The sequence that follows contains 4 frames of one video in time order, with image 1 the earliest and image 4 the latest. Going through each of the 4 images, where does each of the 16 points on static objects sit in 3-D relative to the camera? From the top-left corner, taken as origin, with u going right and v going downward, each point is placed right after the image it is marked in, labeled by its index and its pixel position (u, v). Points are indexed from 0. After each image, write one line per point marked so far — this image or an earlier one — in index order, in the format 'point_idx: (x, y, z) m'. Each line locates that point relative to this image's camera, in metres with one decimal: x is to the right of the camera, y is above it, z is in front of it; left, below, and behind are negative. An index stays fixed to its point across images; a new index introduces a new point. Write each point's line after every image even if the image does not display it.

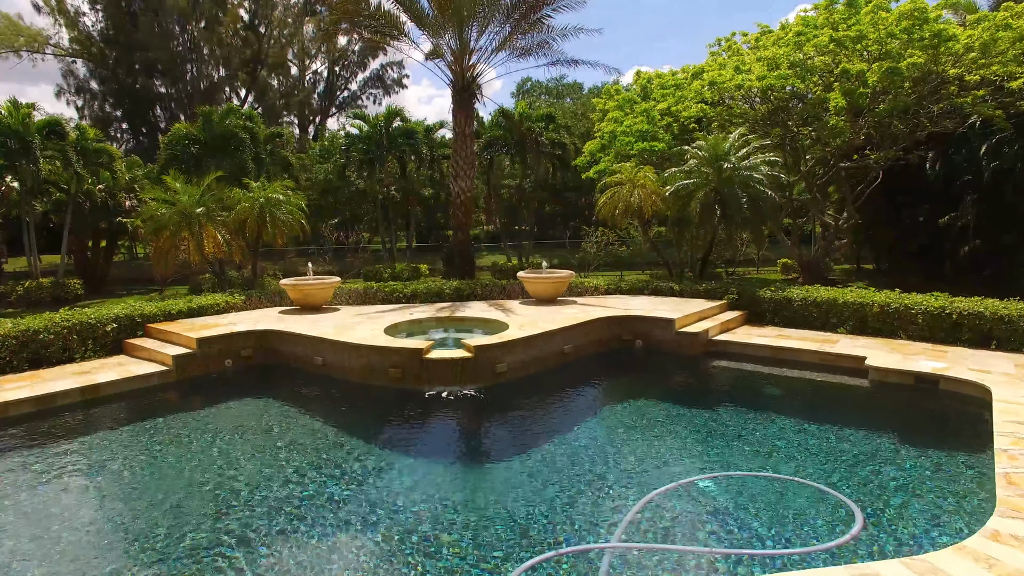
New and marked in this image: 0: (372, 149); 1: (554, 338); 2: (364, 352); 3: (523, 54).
0: (-10.9, +10.8, +19.7) m
1: (+1.5, -1.8, +9.1) m
2: (-4.8, -2.1, +8.3) m
3: (+0.7, +14.7, +15.9) m
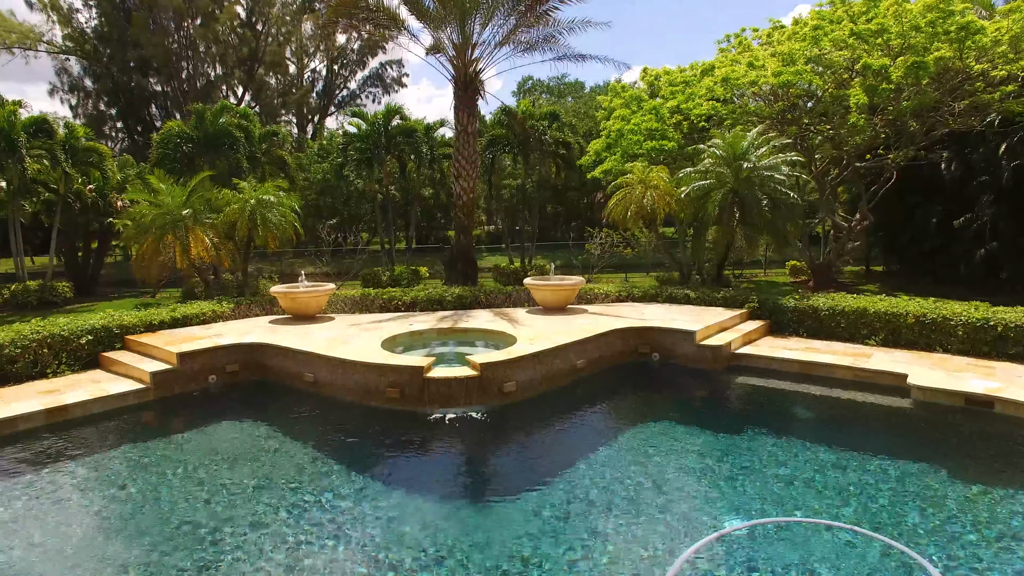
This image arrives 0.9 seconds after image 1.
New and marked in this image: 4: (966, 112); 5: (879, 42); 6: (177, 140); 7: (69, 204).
0: (-10.7, +10.5, +19.0) m
1: (+1.8, -2.2, +8.5) m
2: (-4.6, -2.4, +7.6) m
3: (+0.9, +14.4, +15.2) m
4: (+28.4, +11.0, +15.8) m
5: (+20.6, +13.9, +14.2) m
6: (-24.4, +10.7, +18.3) m
7: (-34.2, +6.5, +19.5) m
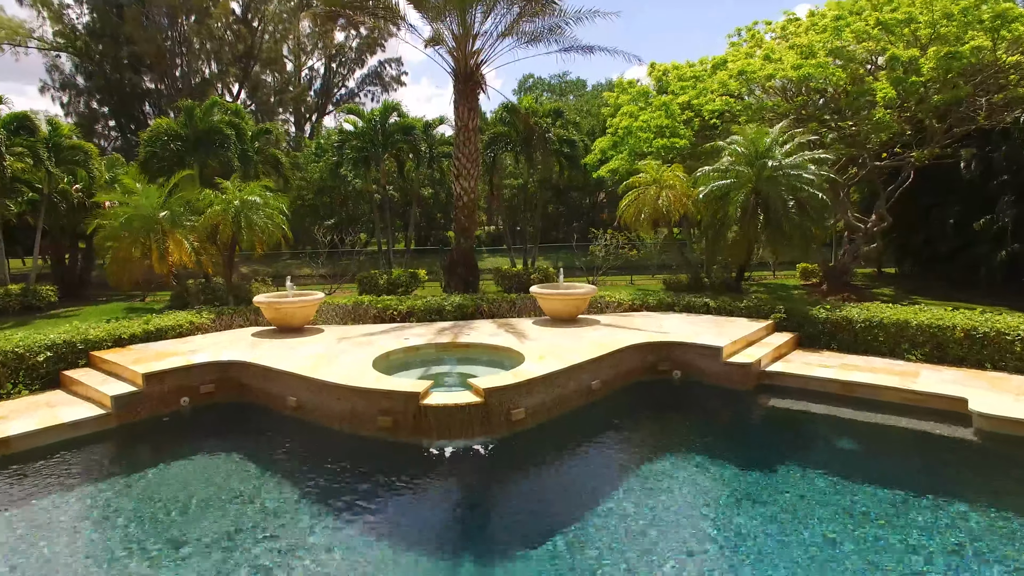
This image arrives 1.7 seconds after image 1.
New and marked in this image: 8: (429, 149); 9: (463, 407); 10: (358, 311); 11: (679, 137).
0: (-10.5, +10.2, +18.2) m
1: (+2.0, -2.5, +7.6) m
2: (-4.4, -2.8, +6.7) m
3: (+1.1, +14.1, +14.3) m
4: (+28.6, +10.7, +14.9) m
5: (+20.8, +13.5, +13.4) m
6: (-24.2, +10.4, +17.4) m
7: (-34.0, +6.1, +18.6) m
8: (-6.4, +10.5, +19.0) m
9: (-1.2, -2.9, +6.3) m
10: (-6.5, -1.0, +10.7) m
11: (+11.3, +10.3, +17.1) m
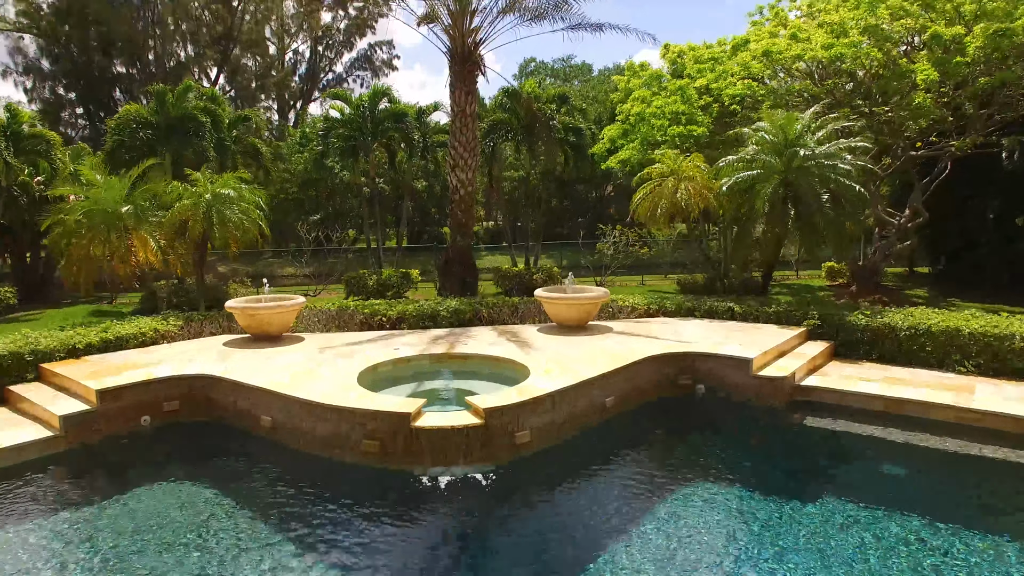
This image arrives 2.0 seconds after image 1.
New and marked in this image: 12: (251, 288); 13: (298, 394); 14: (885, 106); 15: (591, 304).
0: (-10.4, +10.2, +17.0) m
1: (+2.1, -2.6, +6.7) m
2: (-4.3, -2.9, +5.8) m
3: (+1.2, +14.0, +13.1) m
4: (+28.7, +10.6, +13.7) m
5: (+20.9, +13.5, +12.1) m
6: (-24.1, +10.4, +16.2) m
7: (-33.9, +6.2, +17.5) m
8: (-6.3, +10.5, +17.8) m
9: (-1.1, -3.1, +5.4) m
10: (-6.4, -1.1, +9.7) m
11: (+11.4, +10.3, +15.9) m
12: (-13.1, 0.0, +12.8) m
13: (-5.3, -2.6, +6.0) m
14: (+19.7, +9.7, +13.5) m
15: (+2.7, -0.5, +8.8) m
